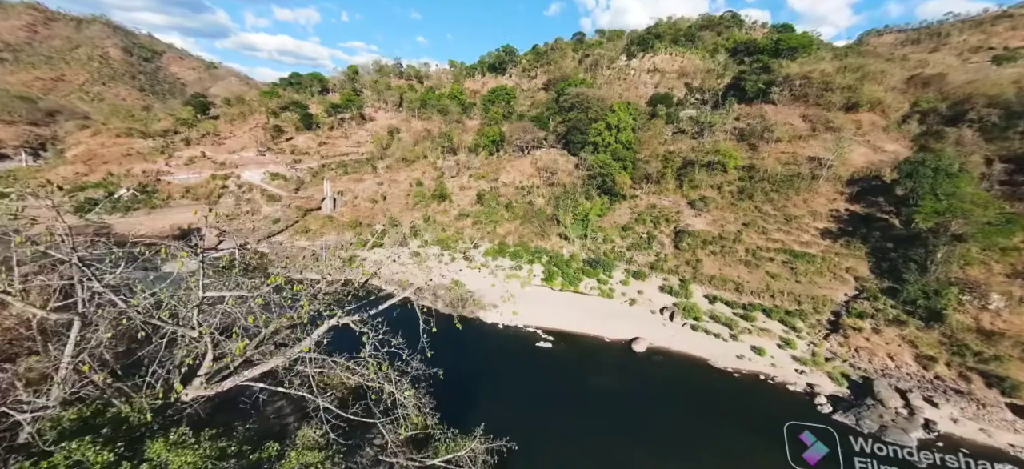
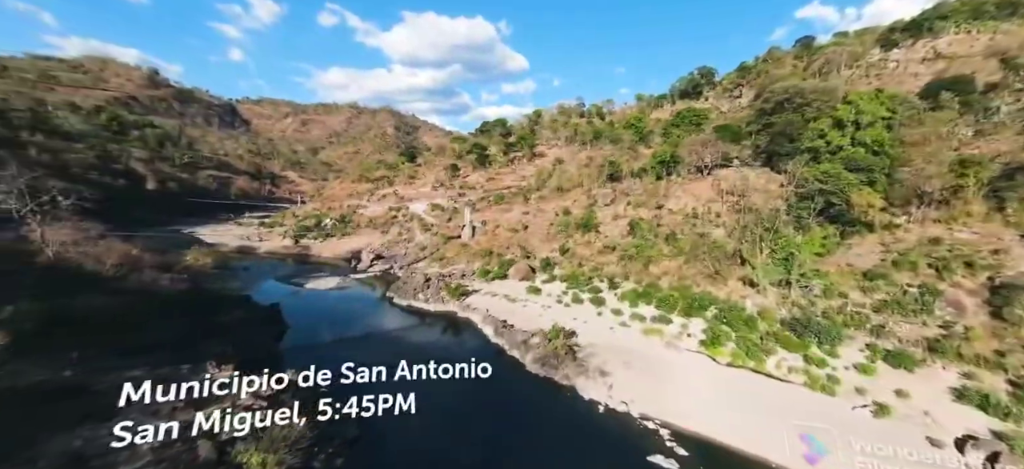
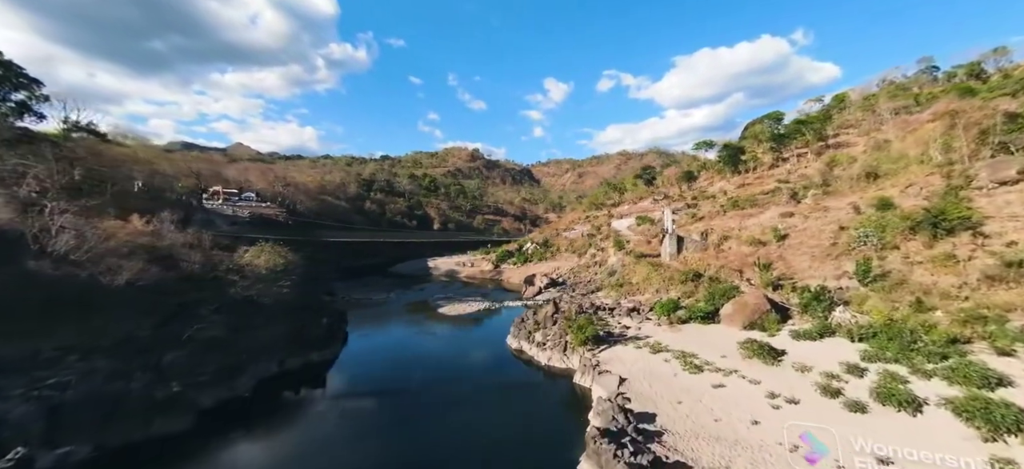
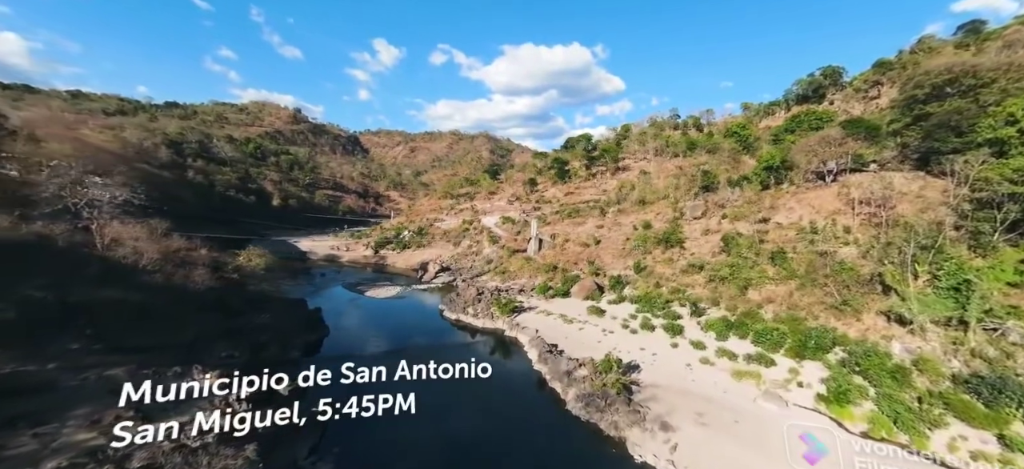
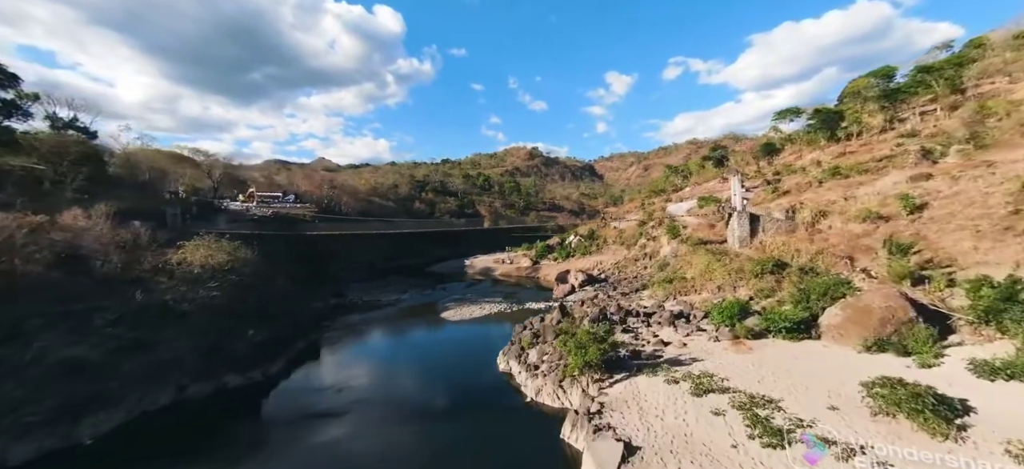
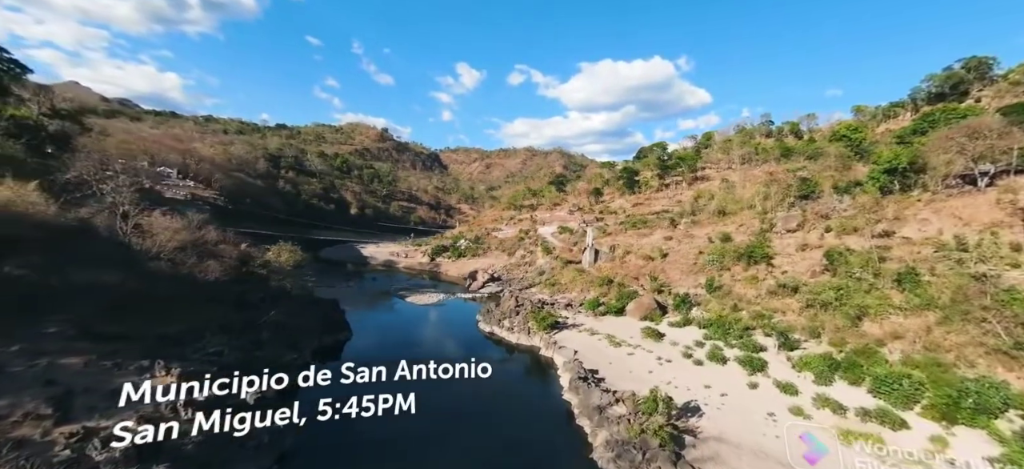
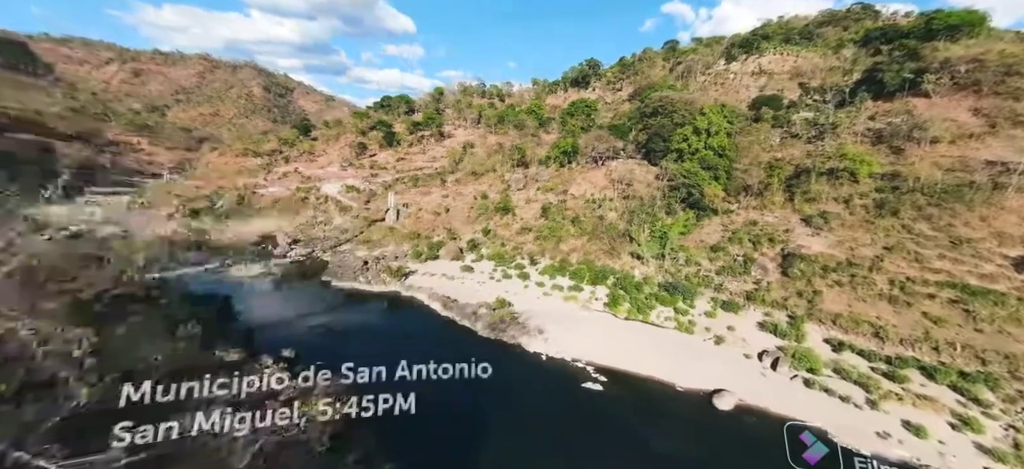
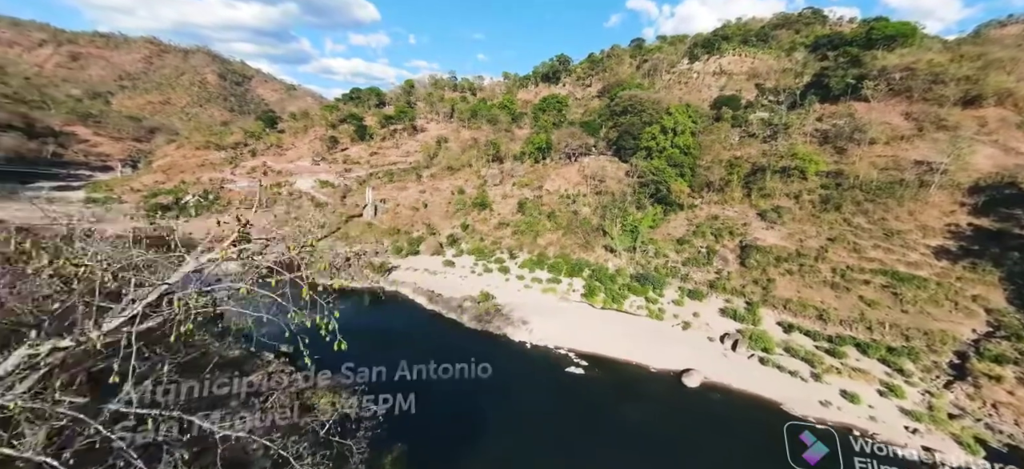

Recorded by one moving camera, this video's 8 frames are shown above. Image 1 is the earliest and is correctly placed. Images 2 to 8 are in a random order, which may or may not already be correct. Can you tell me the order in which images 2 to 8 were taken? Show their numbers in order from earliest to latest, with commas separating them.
8, 7, 2, 4, 6, 3, 5
